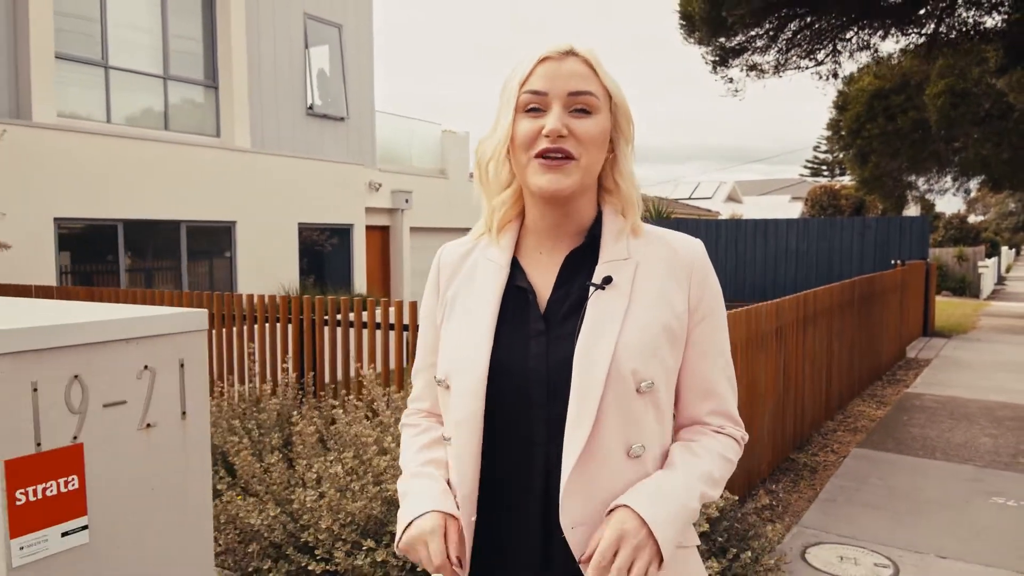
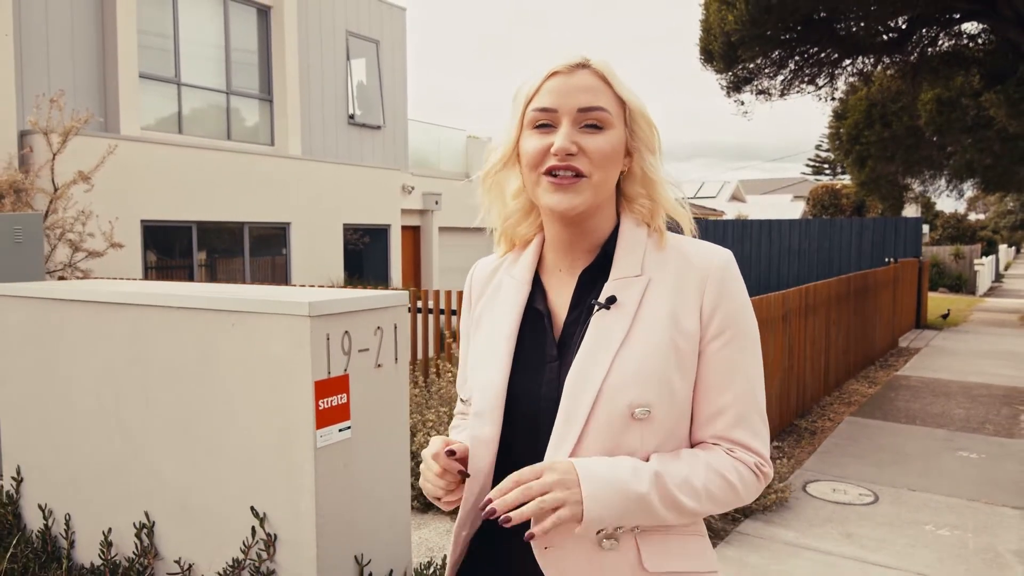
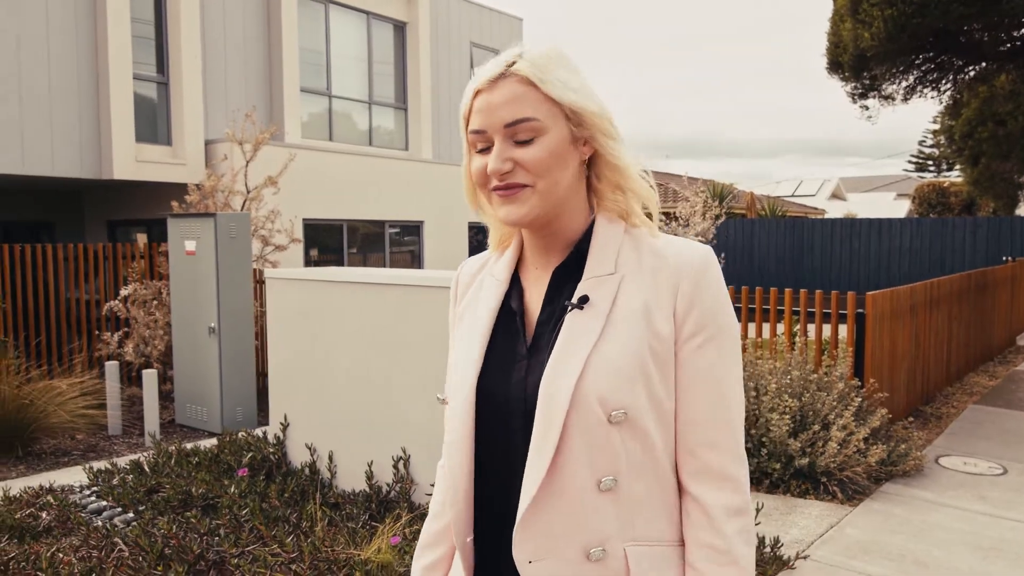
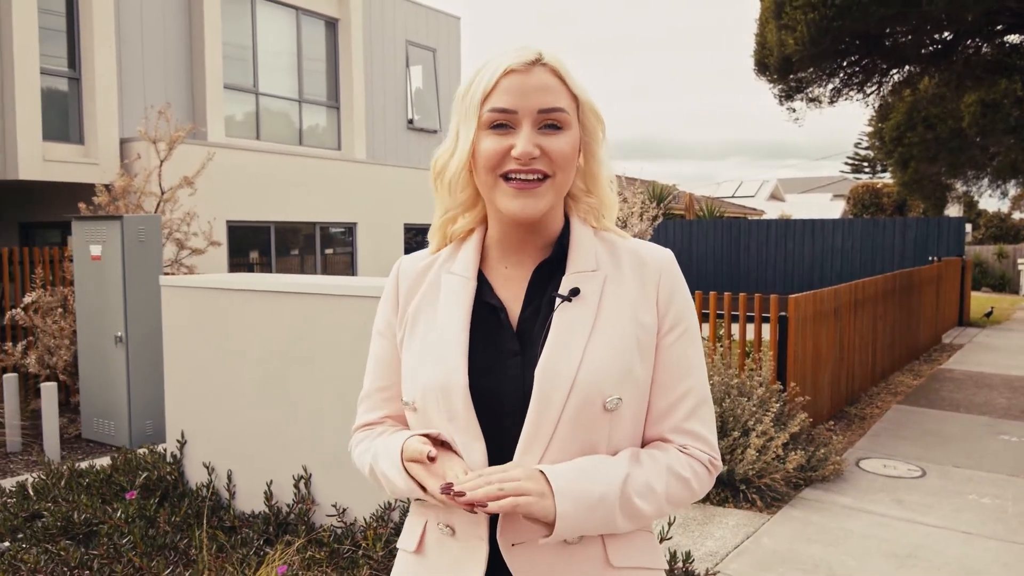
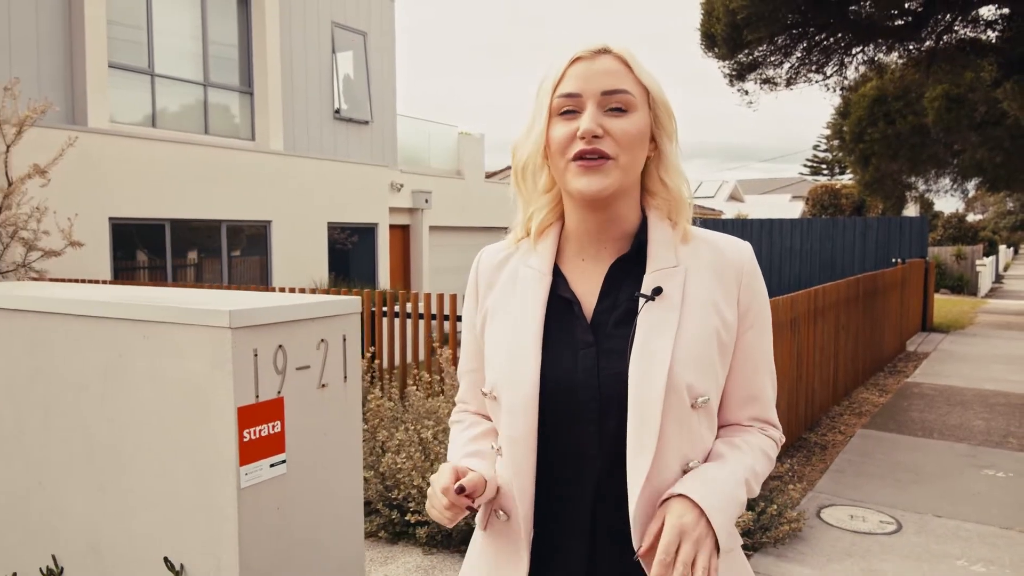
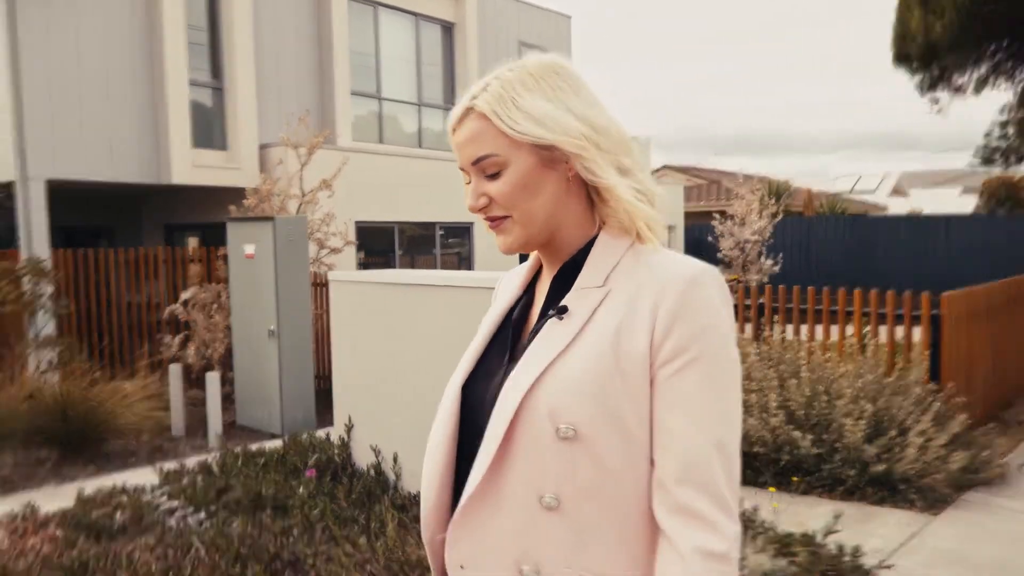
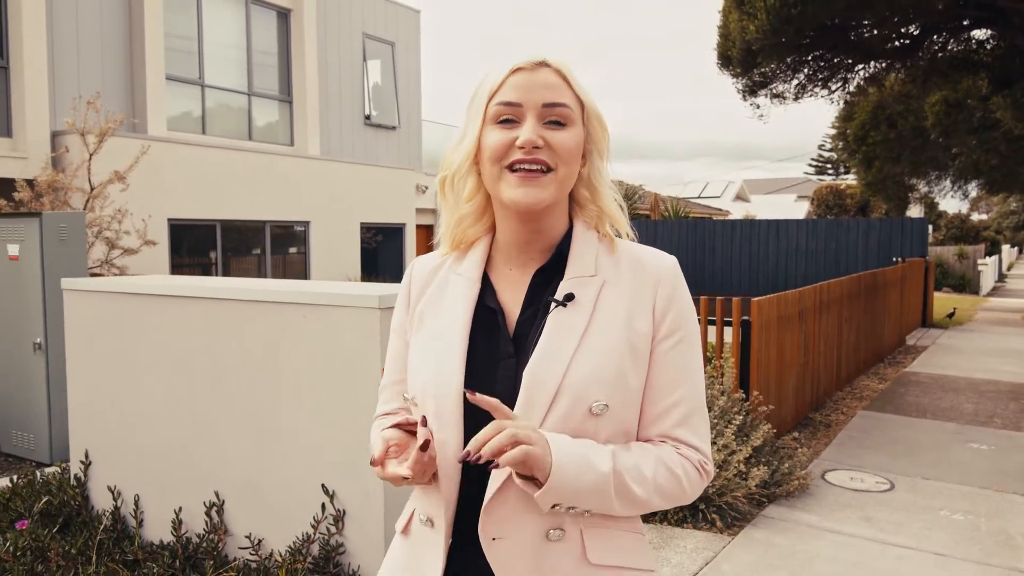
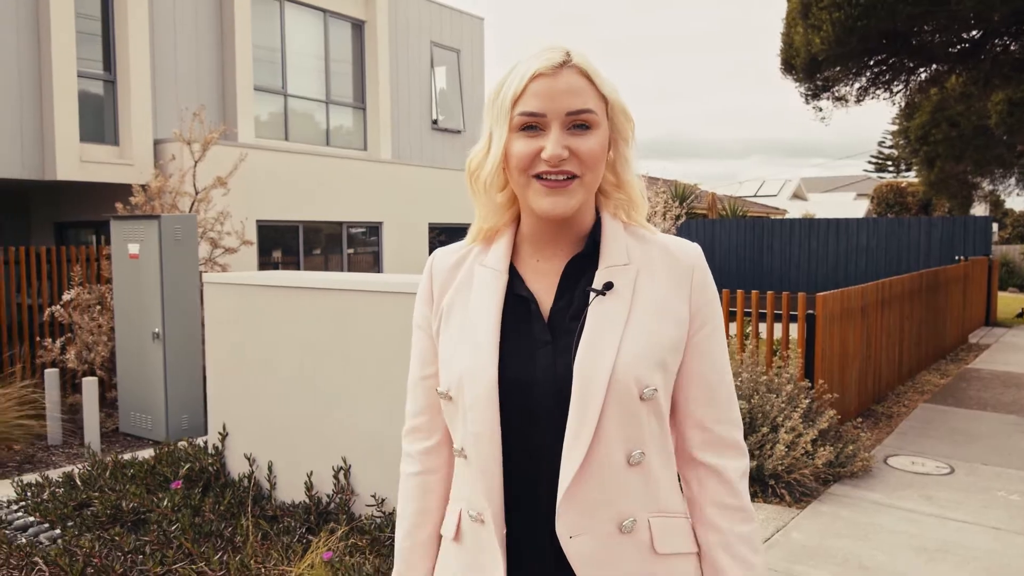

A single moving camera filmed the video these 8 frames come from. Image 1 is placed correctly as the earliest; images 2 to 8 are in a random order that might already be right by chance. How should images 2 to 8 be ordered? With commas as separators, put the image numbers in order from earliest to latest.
5, 2, 7, 4, 8, 3, 6
